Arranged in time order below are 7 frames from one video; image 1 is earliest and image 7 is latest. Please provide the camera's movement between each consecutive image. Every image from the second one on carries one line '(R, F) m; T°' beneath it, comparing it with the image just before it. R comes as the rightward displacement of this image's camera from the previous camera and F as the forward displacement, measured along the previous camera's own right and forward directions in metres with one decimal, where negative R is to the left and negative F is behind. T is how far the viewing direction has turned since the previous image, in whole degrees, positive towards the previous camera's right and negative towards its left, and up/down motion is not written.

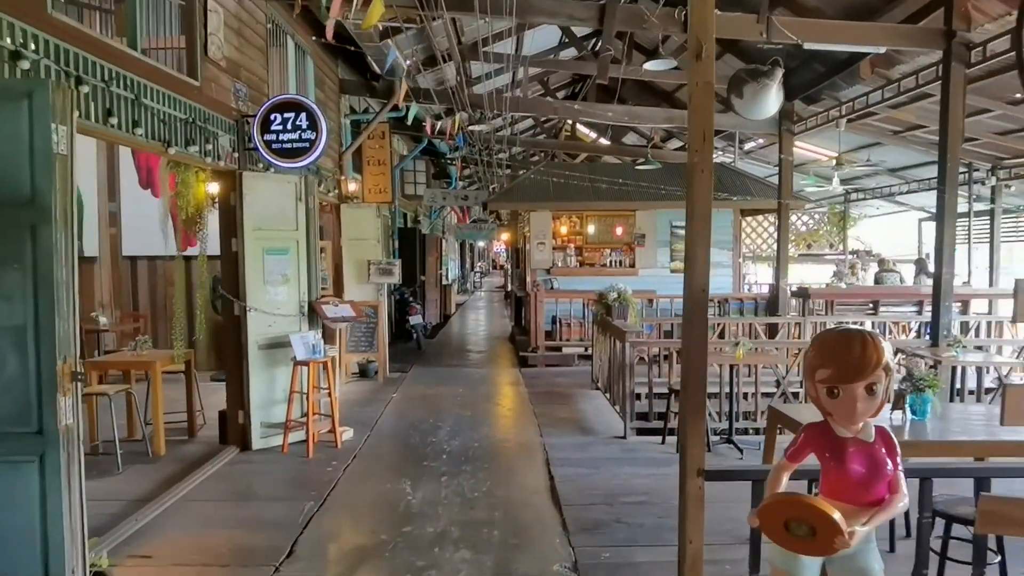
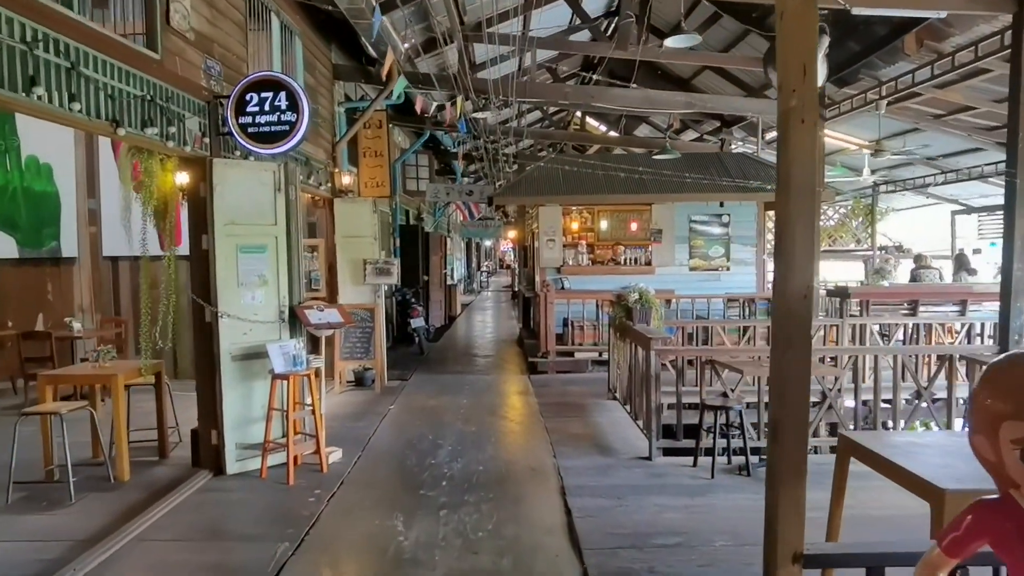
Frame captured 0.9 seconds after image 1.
(0.0, +0.6) m; -1°
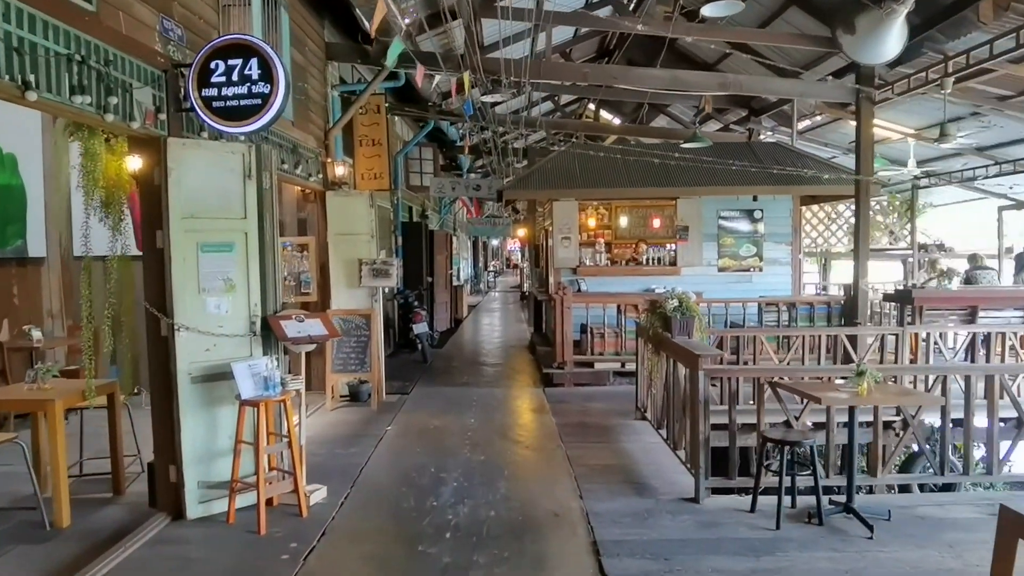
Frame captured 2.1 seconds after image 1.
(-0.1, +0.8) m; 0°
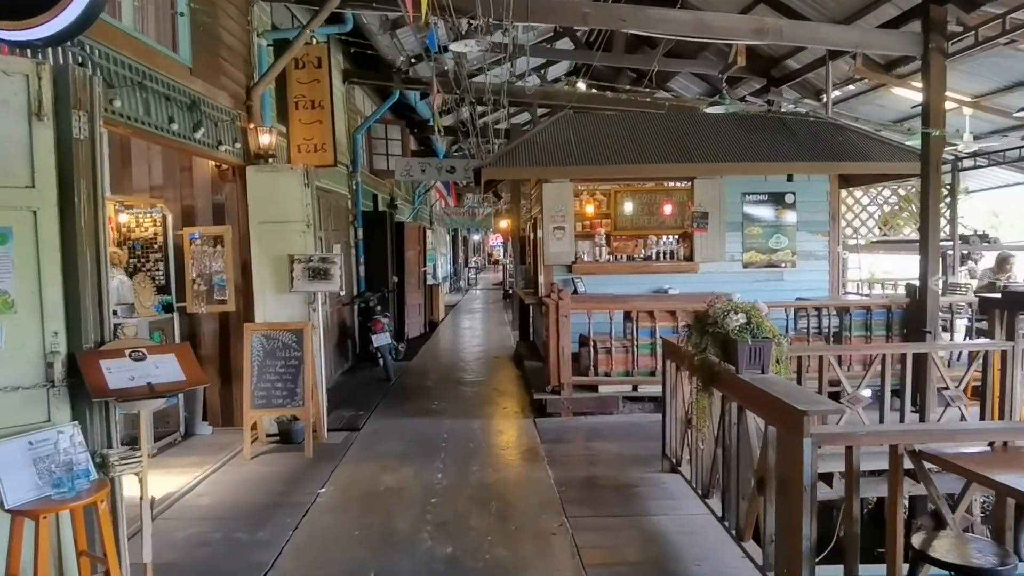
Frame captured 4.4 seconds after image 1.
(0.0, +1.6) m; +1°
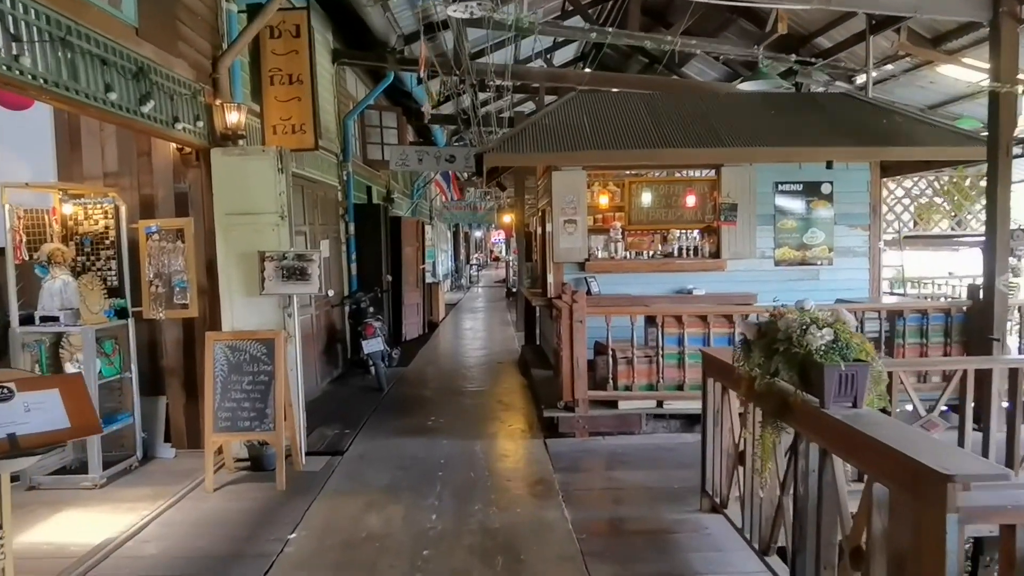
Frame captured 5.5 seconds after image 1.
(0.0, +0.7) m; 0°
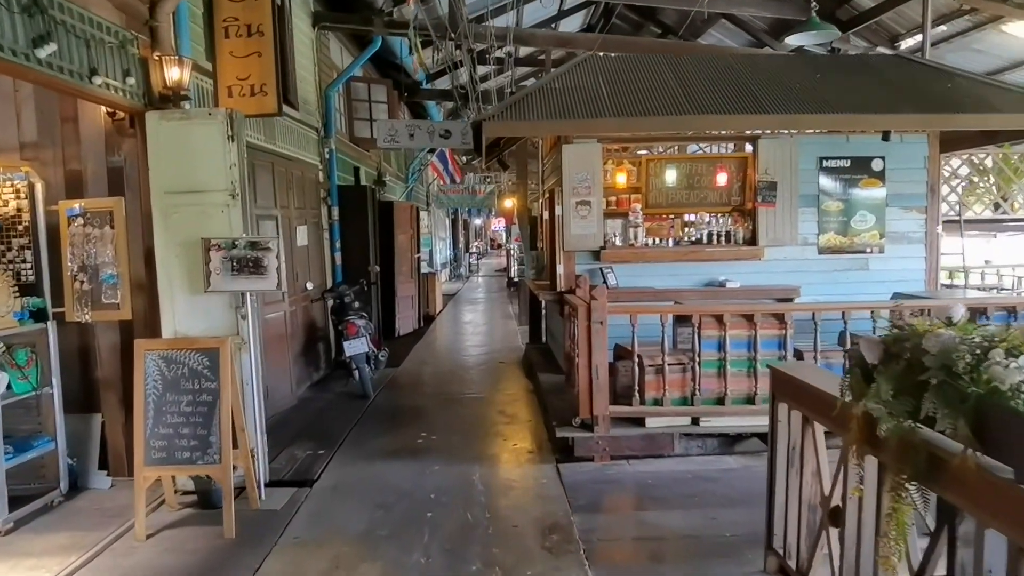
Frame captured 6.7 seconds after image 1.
(0.0, +0.8) m; 0°
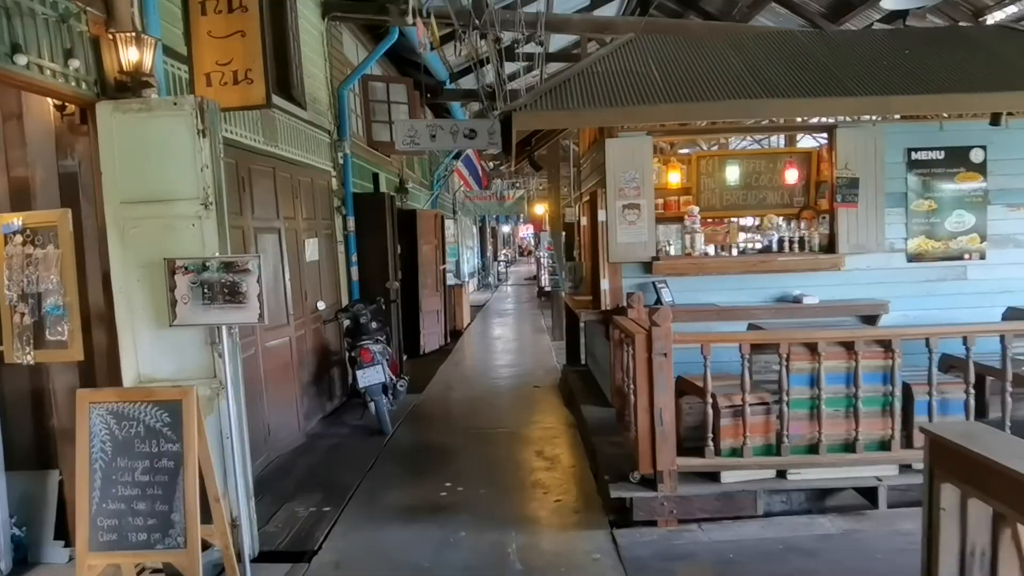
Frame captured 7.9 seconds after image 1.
(-0.1, +0.7) m; -2°
